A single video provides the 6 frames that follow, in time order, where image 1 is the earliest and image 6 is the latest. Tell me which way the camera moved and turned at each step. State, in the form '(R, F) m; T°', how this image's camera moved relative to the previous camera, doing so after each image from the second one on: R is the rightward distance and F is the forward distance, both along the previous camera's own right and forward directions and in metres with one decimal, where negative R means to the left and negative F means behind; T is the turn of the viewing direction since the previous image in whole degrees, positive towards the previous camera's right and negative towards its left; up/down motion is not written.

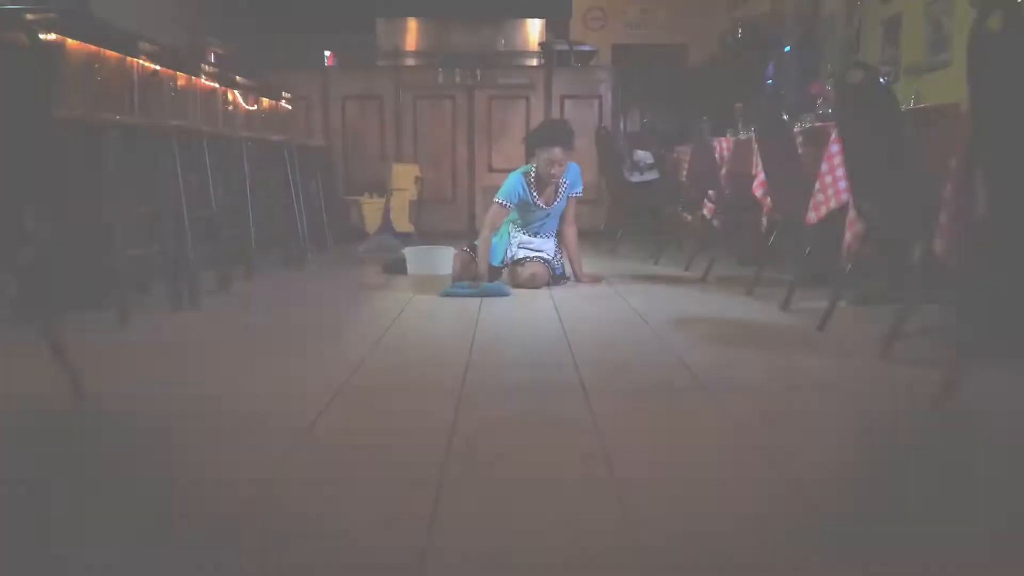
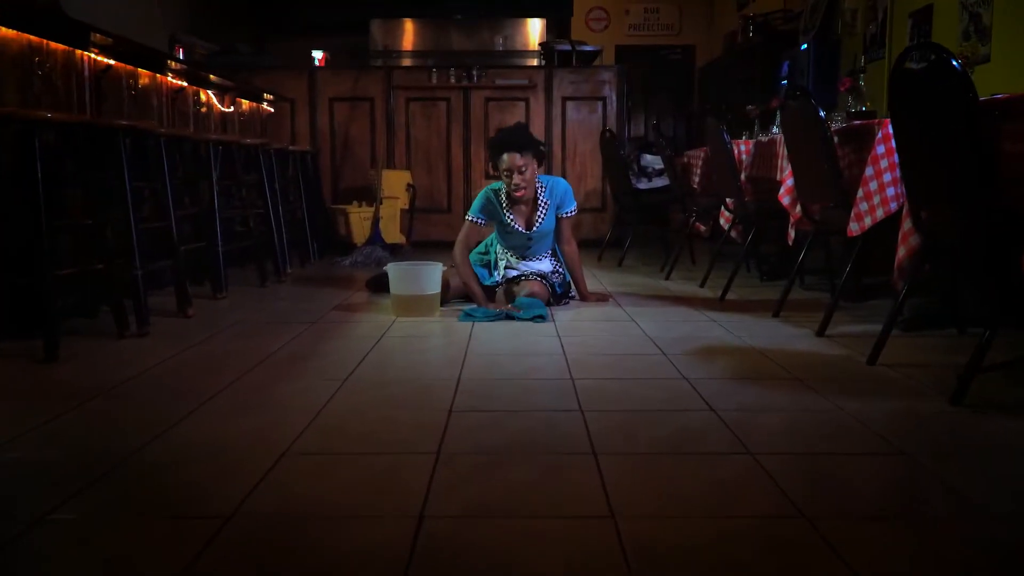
(0.0, +0.4) m; 0°
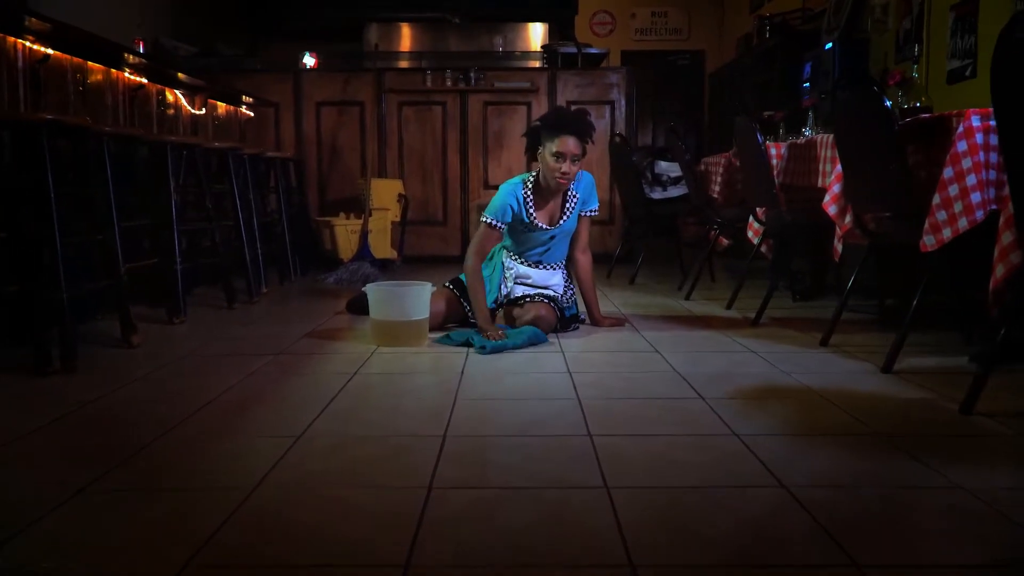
(0.0, +0.5) m; 0°
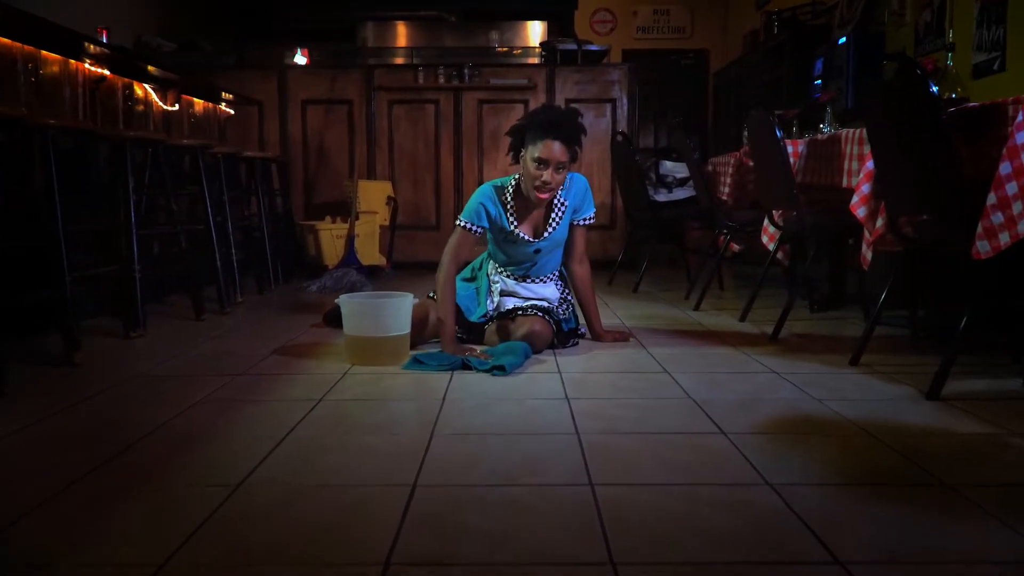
(0.0, +0.3) m; 0°
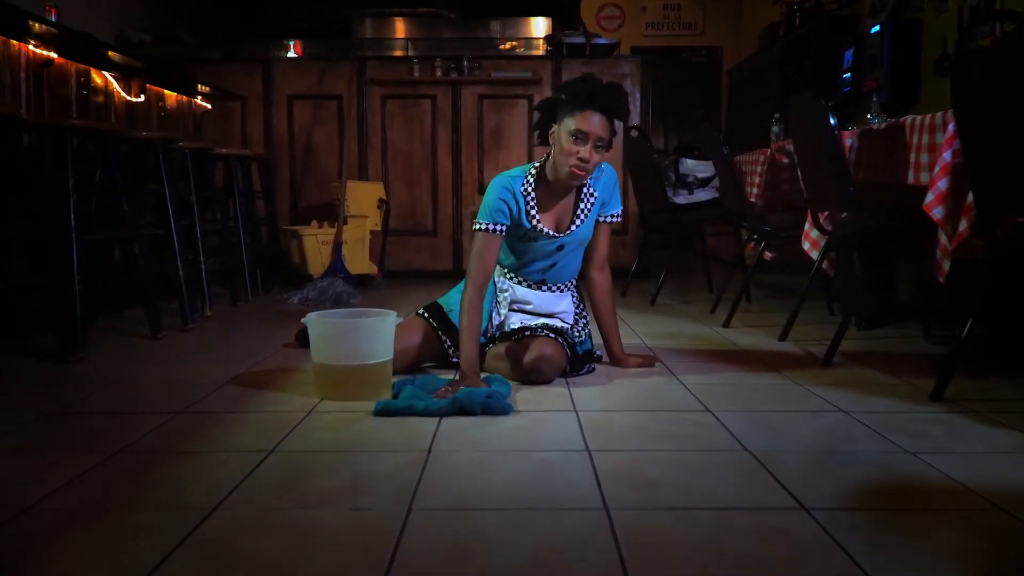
(0.0, +0.4) m; 0°
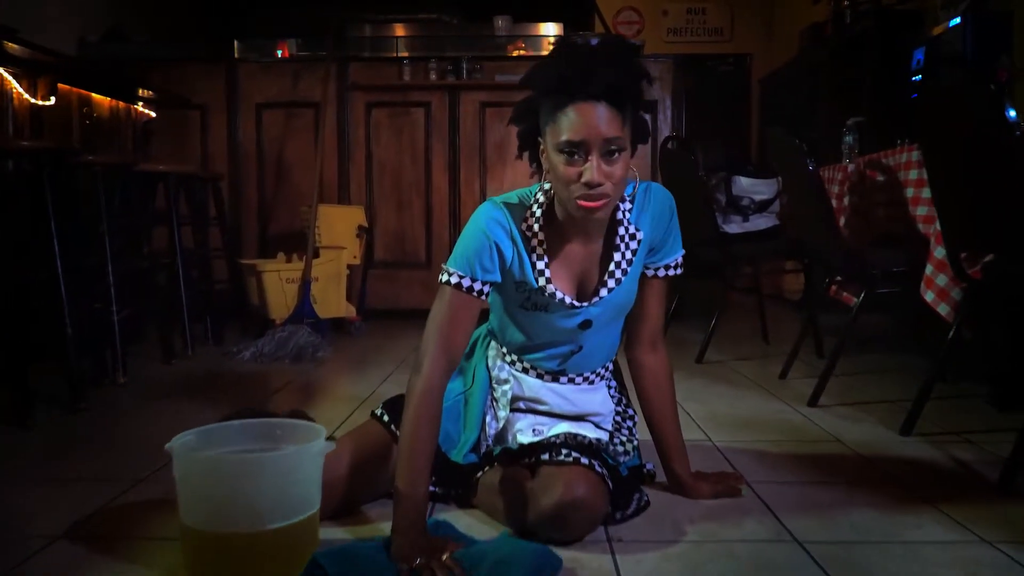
(0.0, +0.8) m; -1°
